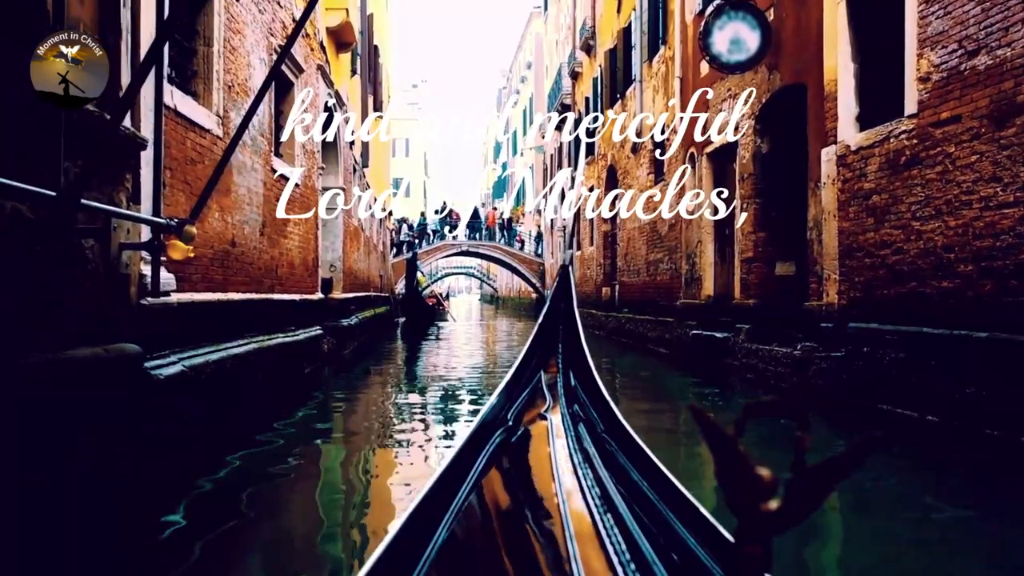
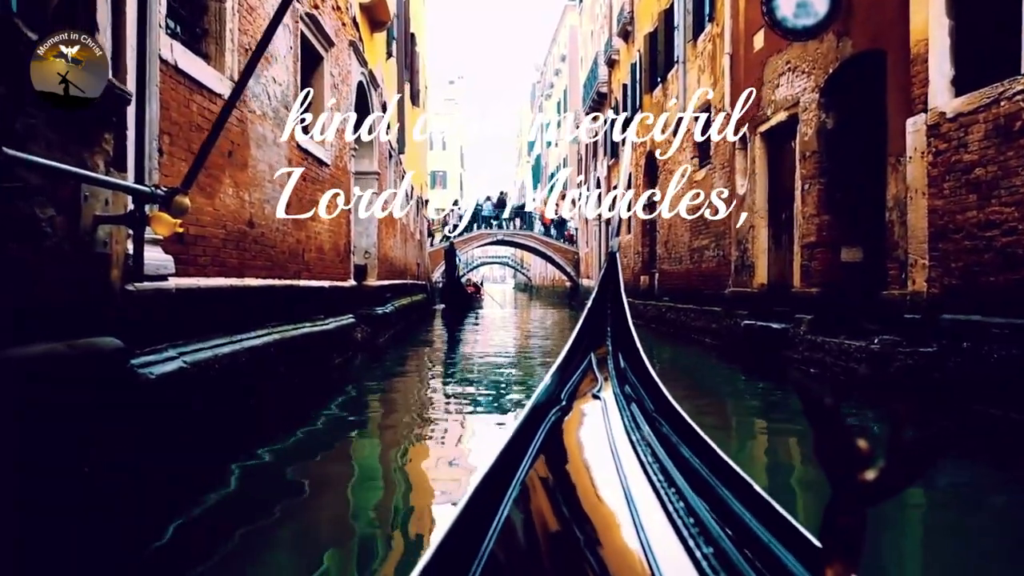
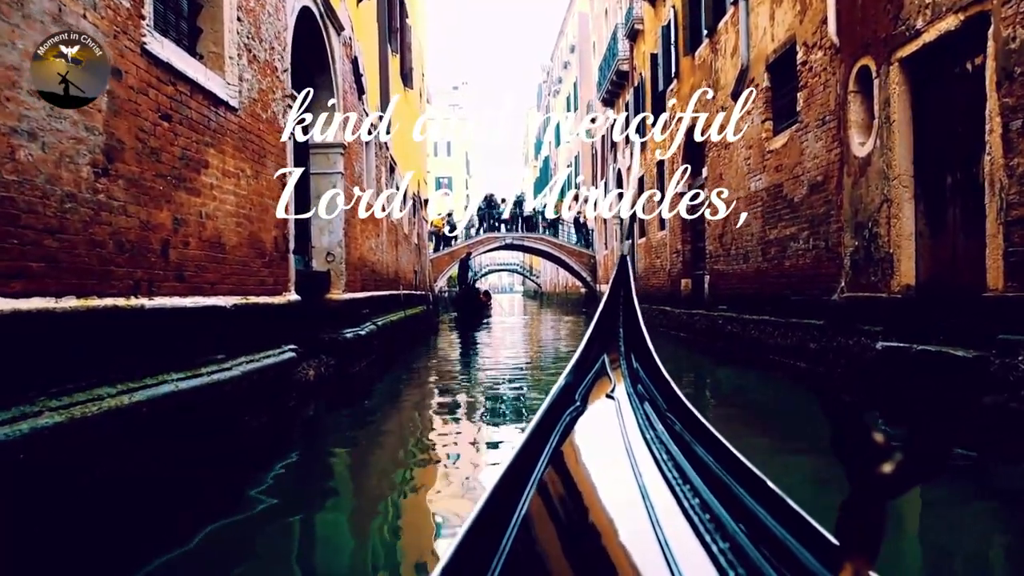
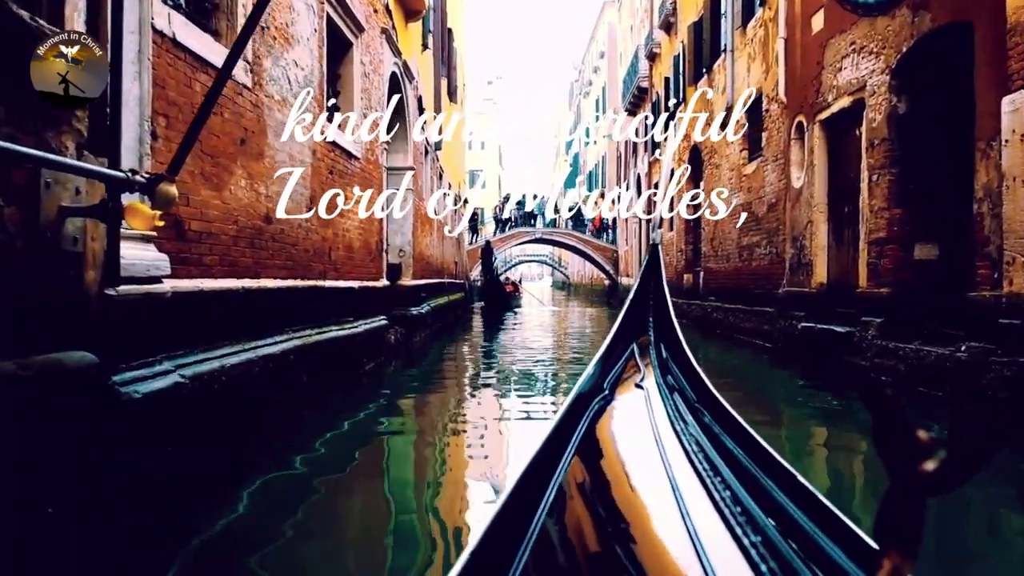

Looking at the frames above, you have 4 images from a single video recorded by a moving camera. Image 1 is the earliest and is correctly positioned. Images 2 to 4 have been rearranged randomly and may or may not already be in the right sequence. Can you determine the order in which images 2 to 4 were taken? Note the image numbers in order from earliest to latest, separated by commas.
2, 4, 3
